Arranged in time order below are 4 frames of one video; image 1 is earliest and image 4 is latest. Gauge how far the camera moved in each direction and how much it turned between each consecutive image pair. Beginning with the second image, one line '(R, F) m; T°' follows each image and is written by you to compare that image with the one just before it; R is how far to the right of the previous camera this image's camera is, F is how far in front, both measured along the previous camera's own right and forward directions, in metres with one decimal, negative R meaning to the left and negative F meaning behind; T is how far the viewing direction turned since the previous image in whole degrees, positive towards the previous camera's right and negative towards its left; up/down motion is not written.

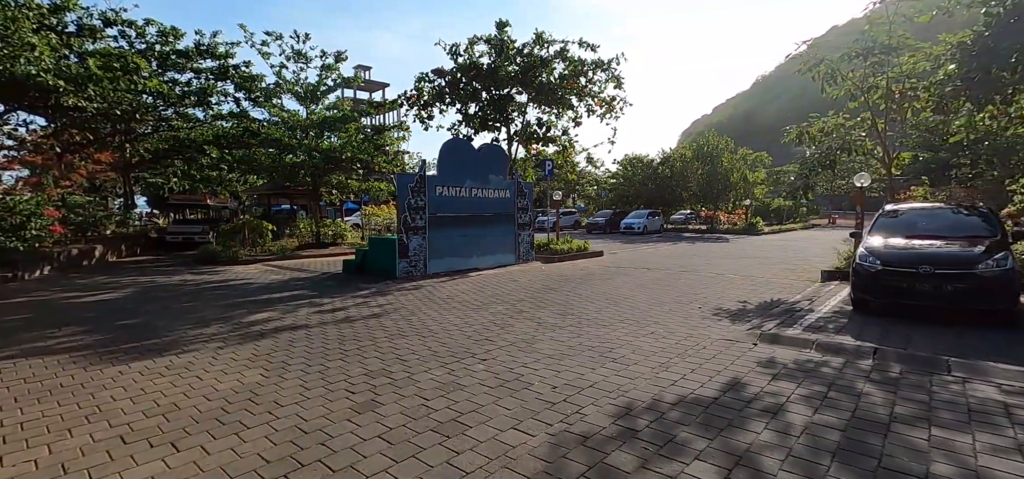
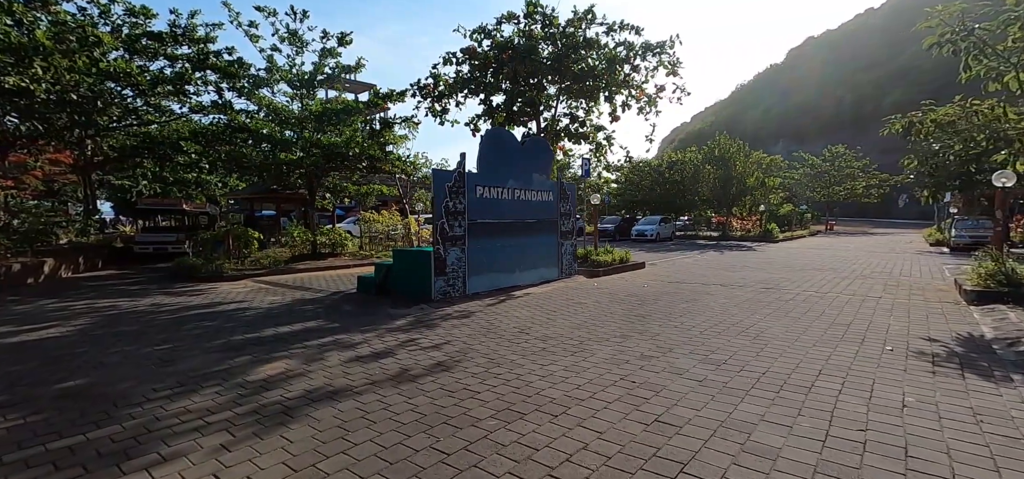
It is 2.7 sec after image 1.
(-1.4, +2.0) m; +2°
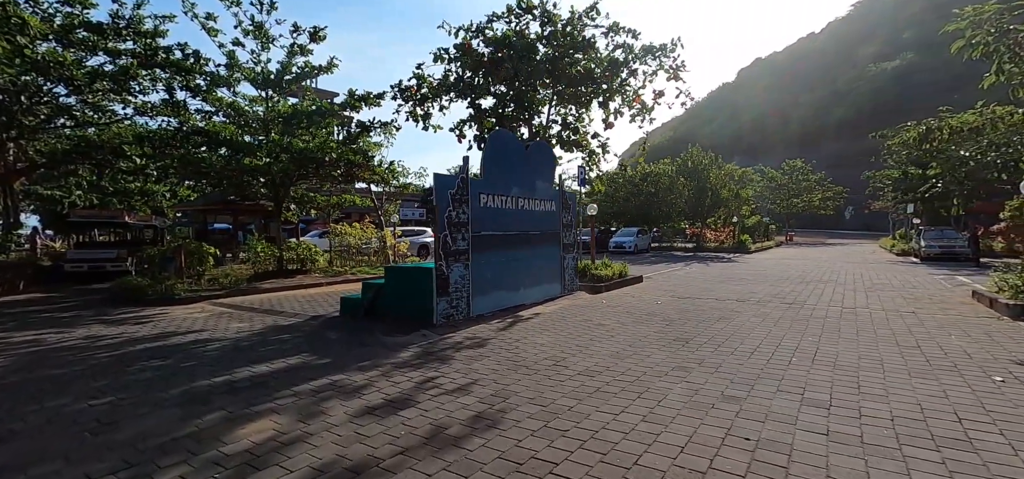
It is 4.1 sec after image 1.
(-0.8, +1.0) m; +5°
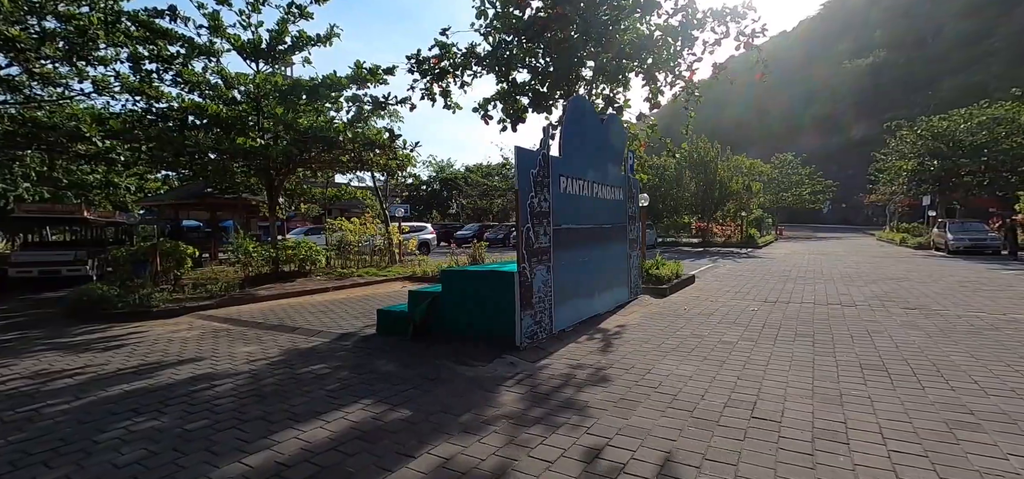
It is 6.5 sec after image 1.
(-1.5, +1.8) m; +3°
